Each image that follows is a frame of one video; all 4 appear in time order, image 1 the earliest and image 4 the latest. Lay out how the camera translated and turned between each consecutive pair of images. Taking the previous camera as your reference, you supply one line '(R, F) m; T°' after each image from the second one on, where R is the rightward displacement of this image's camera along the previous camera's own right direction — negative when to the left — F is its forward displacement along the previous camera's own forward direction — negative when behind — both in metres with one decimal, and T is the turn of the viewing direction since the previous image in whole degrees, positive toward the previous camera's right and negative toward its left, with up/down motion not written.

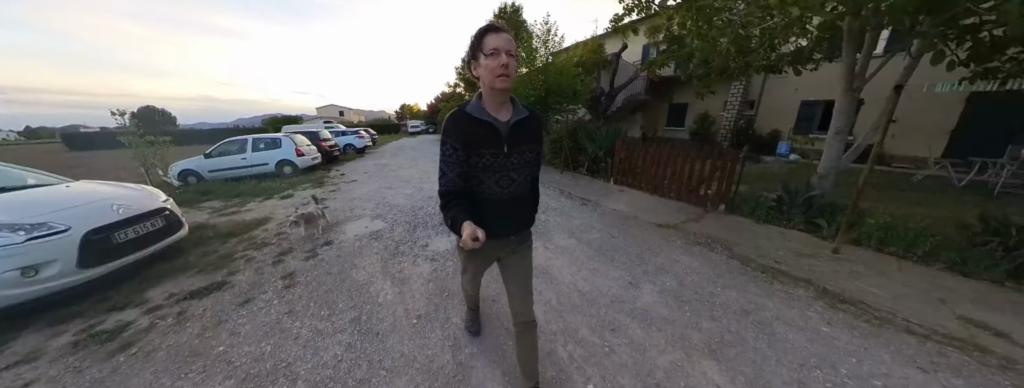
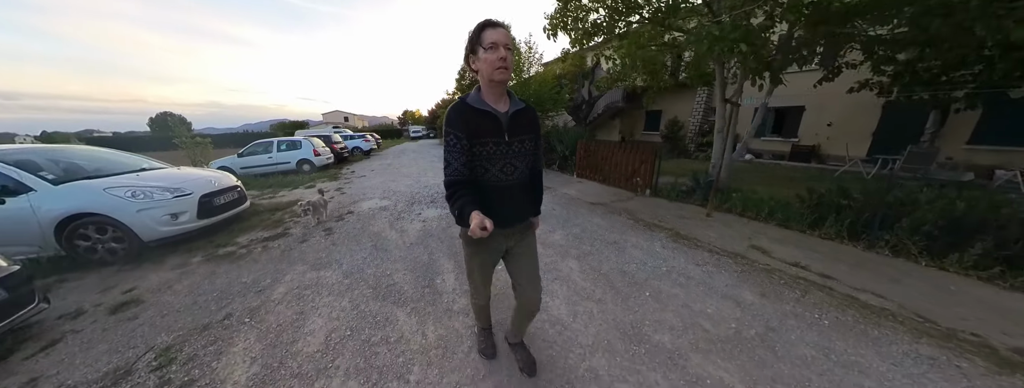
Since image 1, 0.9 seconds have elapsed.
(+0.5, -1.1) m; -1°
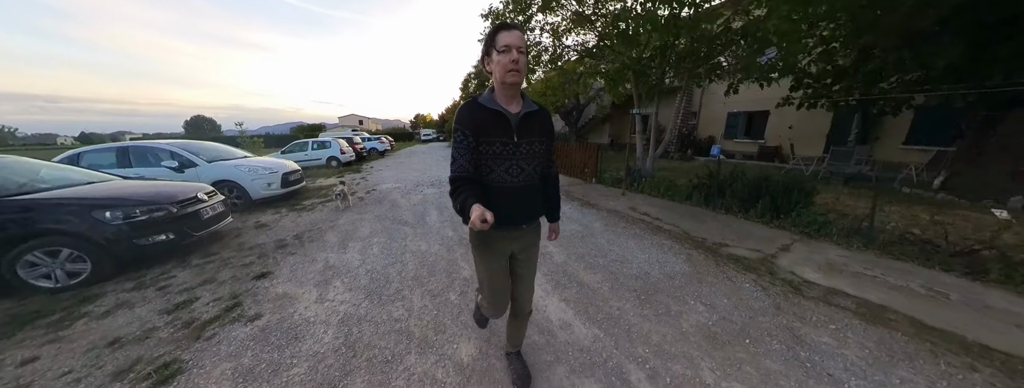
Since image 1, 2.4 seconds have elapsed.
(+0.8, -1.7) m; -3°
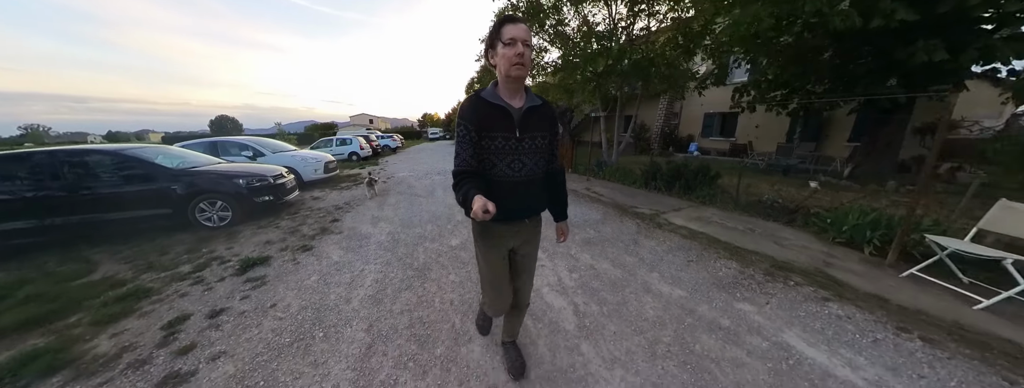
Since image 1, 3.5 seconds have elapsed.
(+0.5, -1.5) m; -1°
